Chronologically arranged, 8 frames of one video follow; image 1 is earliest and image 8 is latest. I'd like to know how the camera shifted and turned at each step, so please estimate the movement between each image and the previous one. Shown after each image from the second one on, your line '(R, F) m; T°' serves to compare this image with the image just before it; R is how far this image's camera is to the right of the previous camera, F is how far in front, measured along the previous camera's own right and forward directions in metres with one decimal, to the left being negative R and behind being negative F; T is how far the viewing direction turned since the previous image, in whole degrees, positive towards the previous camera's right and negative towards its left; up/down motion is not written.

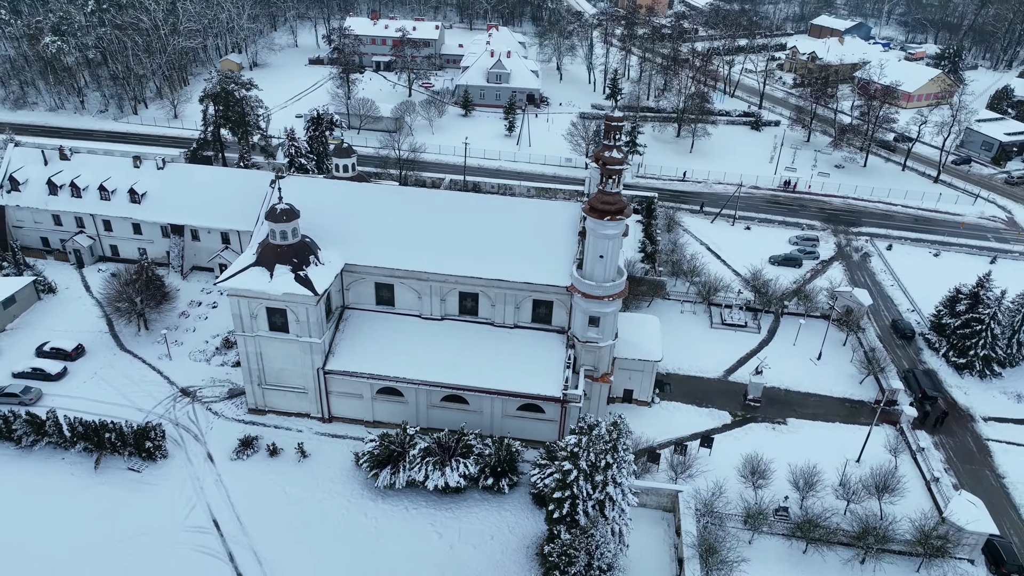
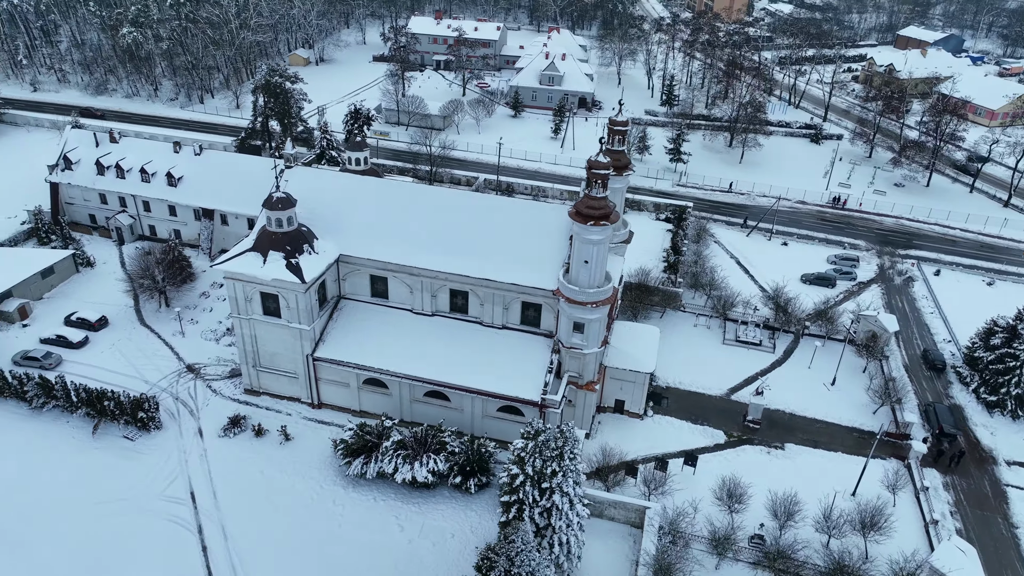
(+4.5, +0.4) m; -6°
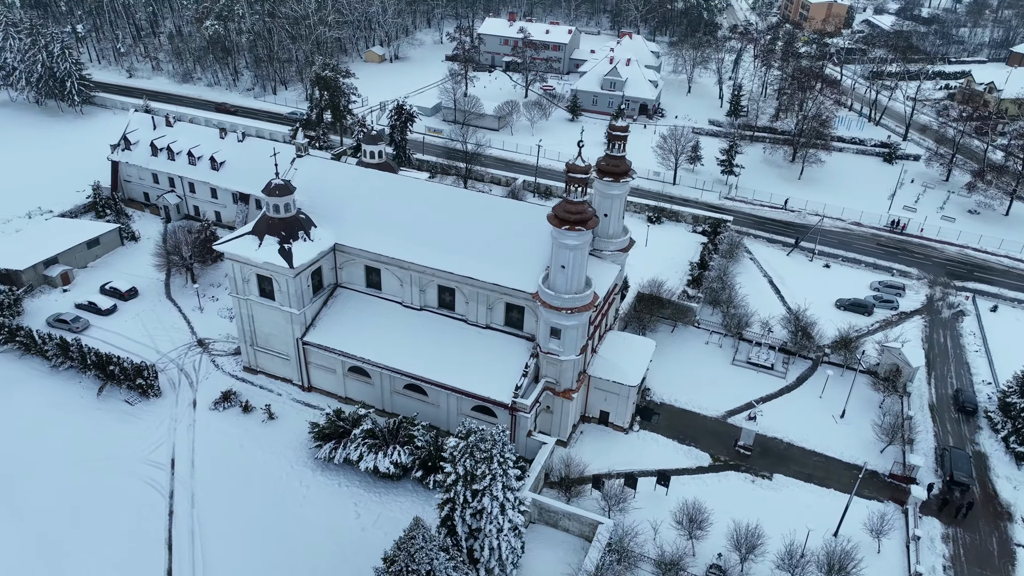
(+5.5, +0.6) m; -7°
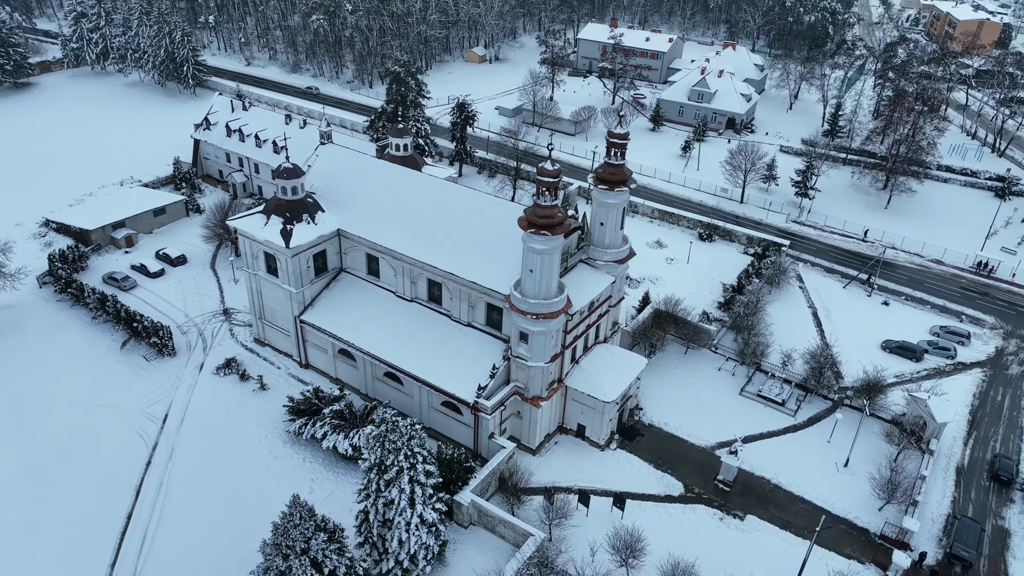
(+7.3, +0.9) m; -10°
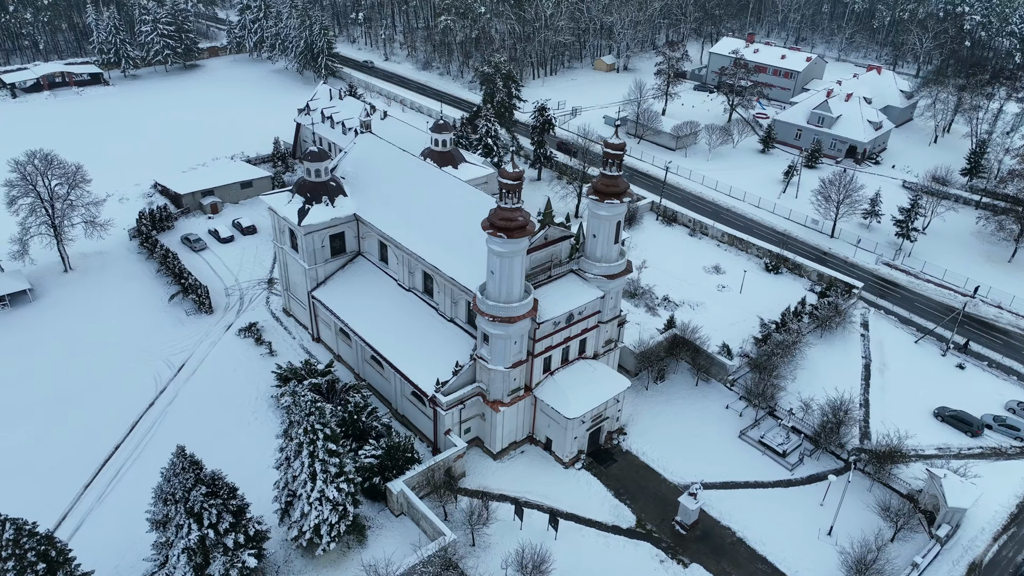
(+9.0, +1.3) m; -13°
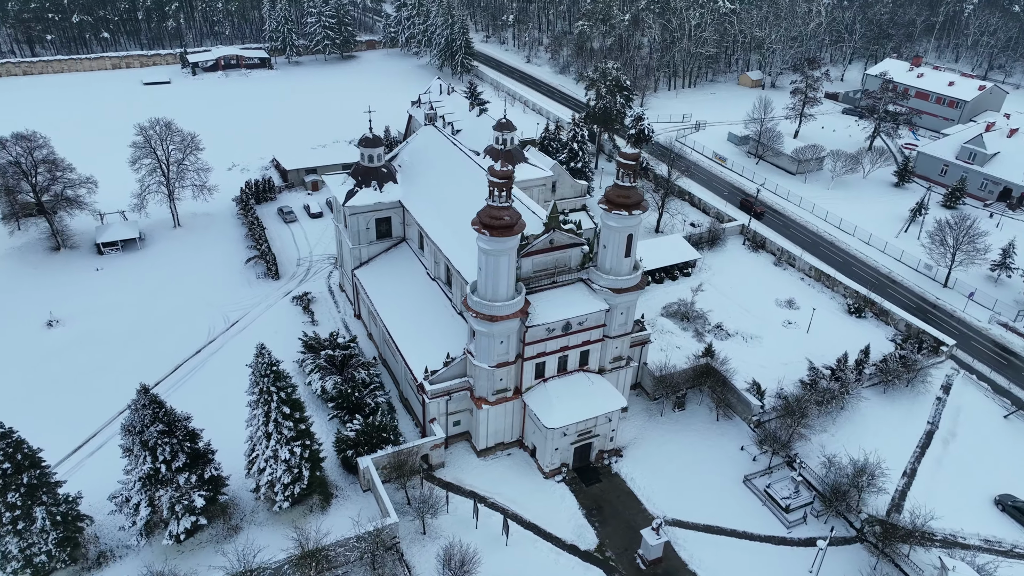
(+8.0, +1.1) m; -13°
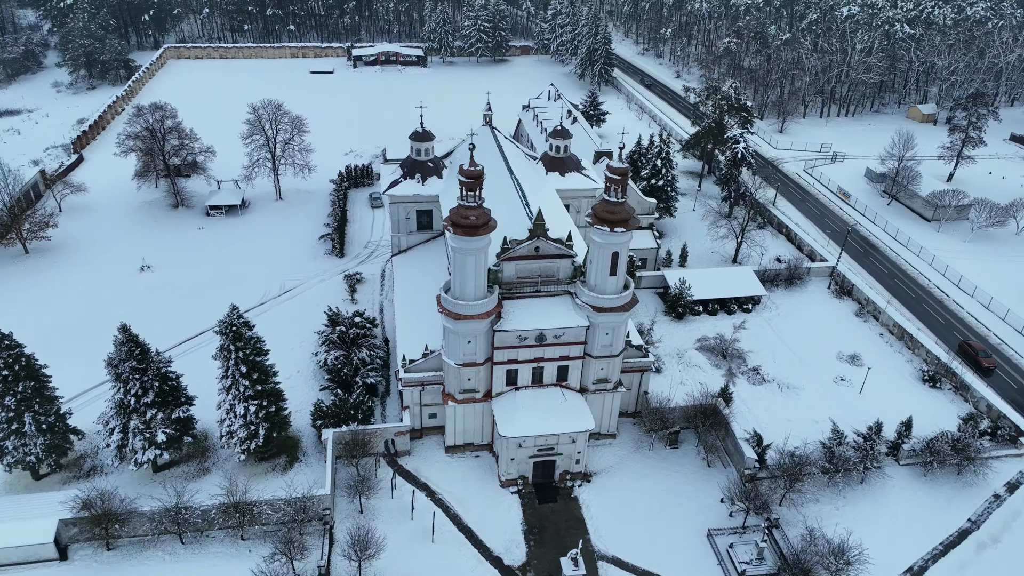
(+9.5, +1.4) m; -14°
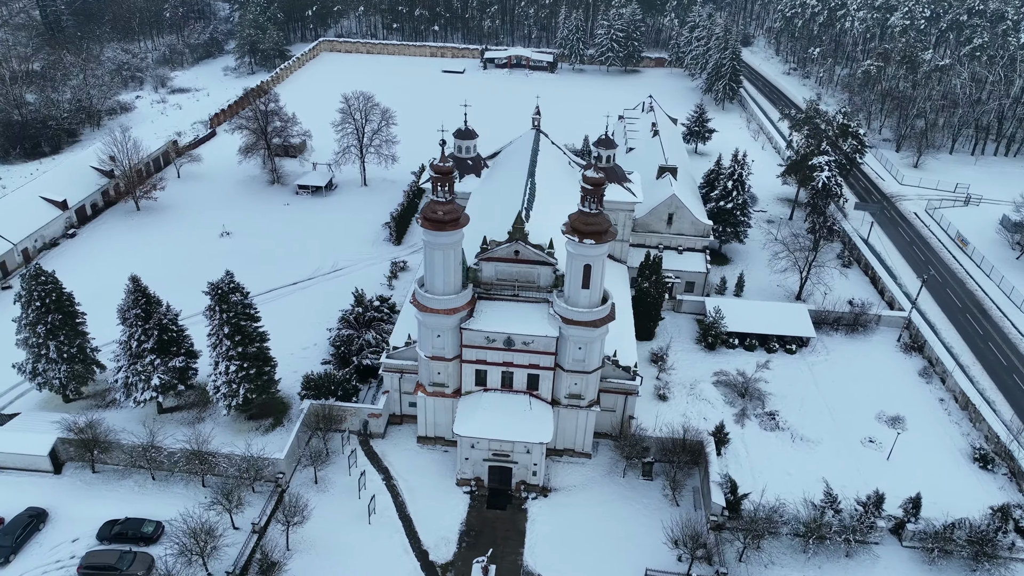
(+8.7, +1.2) m; -13°
